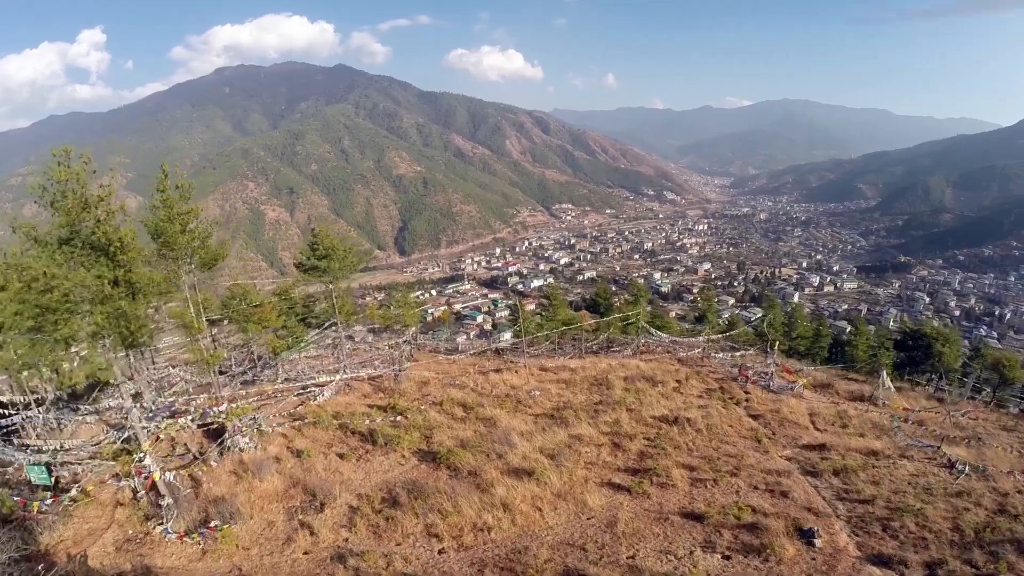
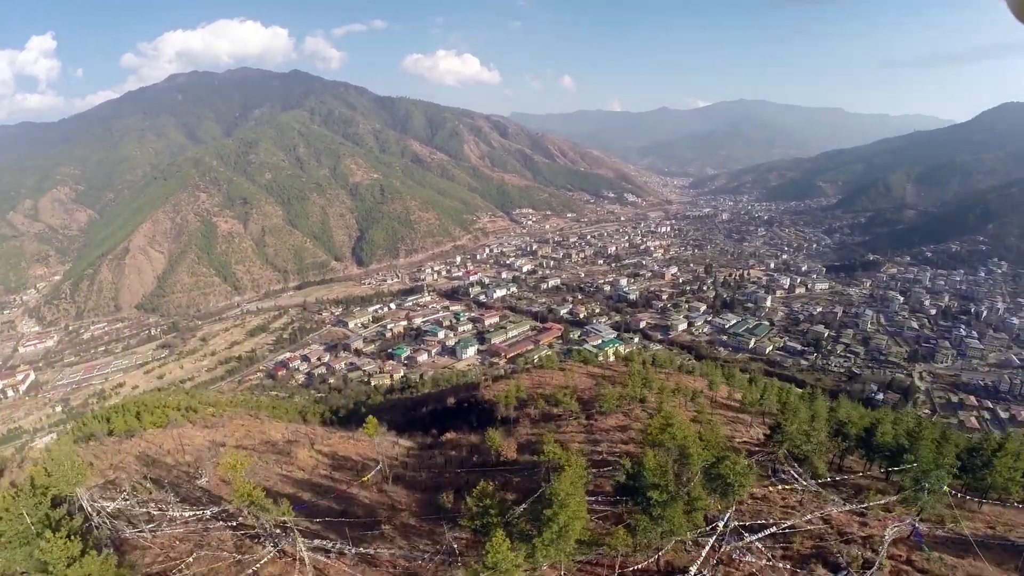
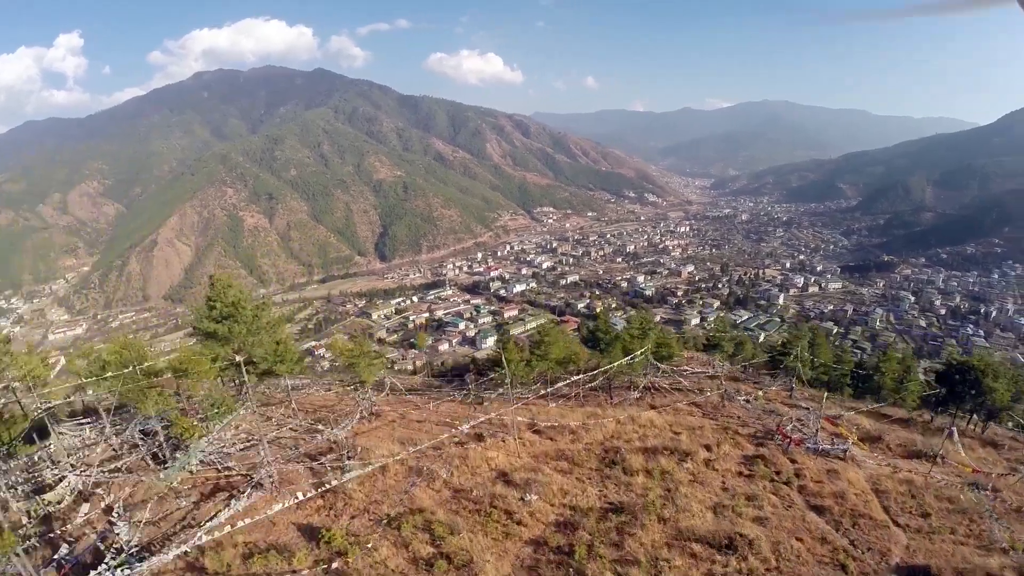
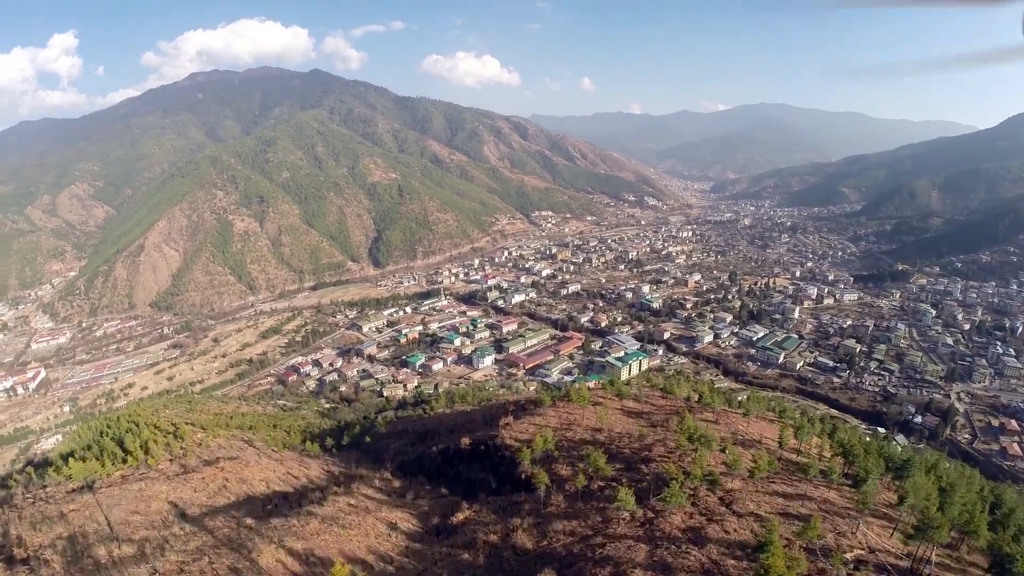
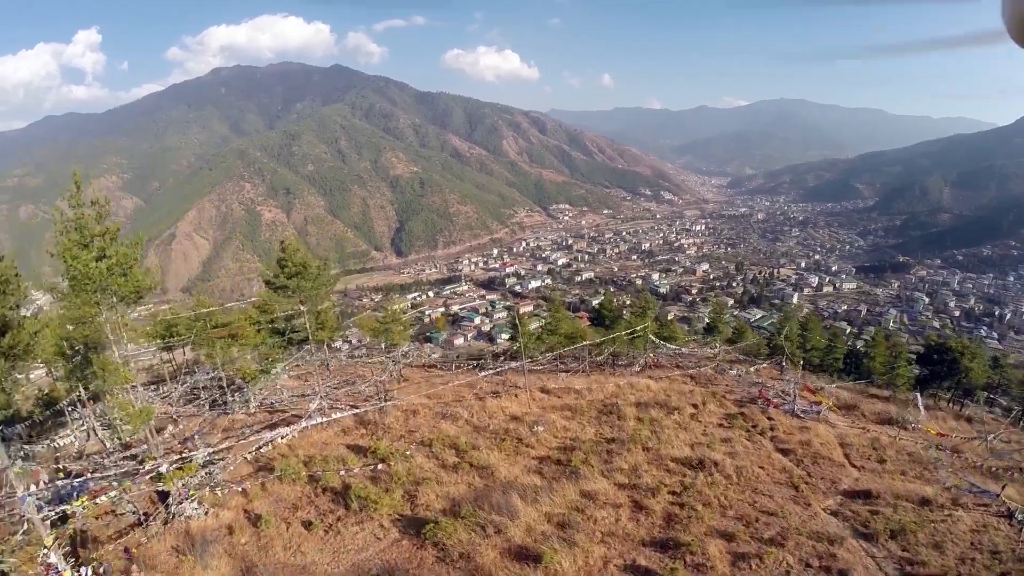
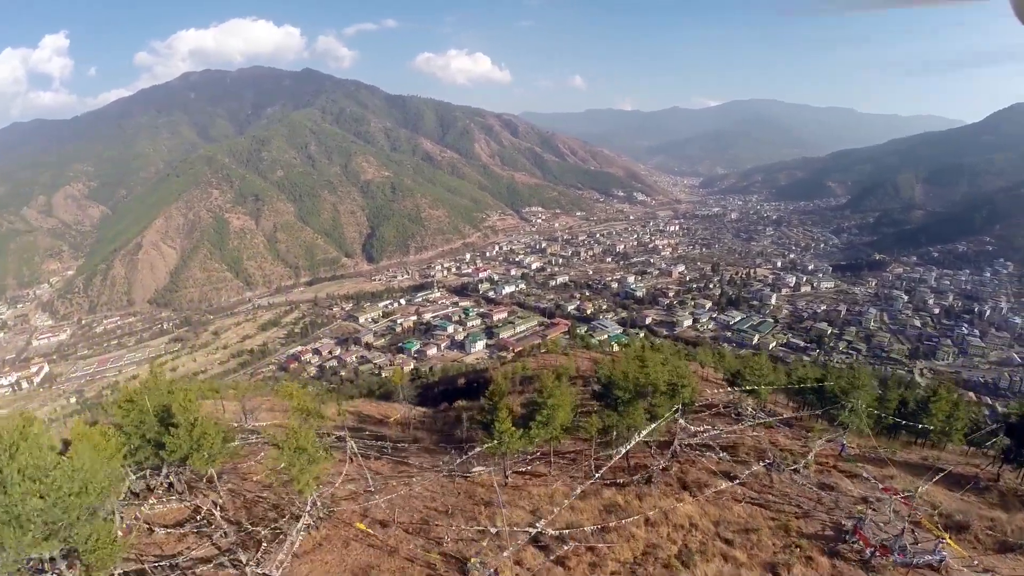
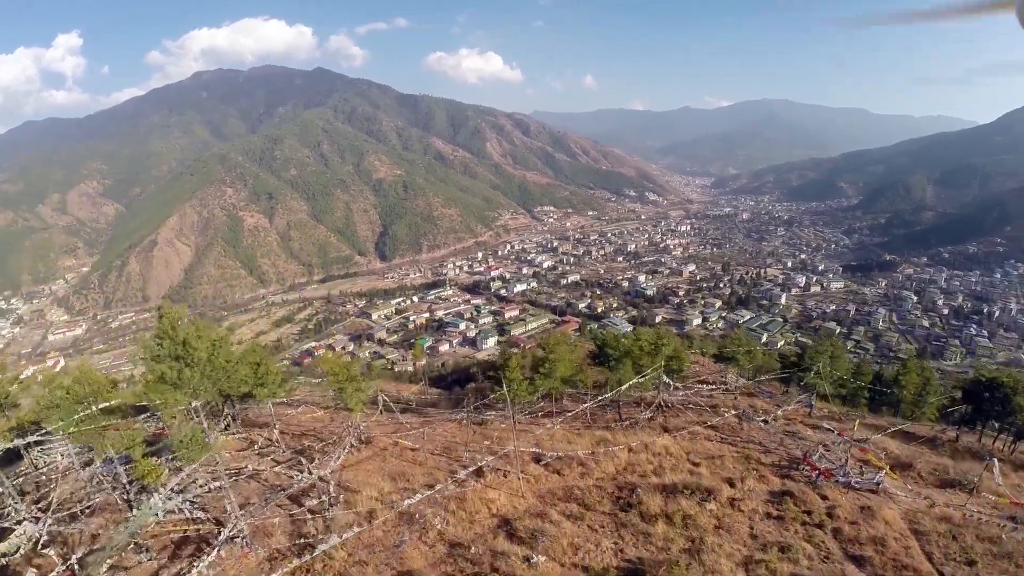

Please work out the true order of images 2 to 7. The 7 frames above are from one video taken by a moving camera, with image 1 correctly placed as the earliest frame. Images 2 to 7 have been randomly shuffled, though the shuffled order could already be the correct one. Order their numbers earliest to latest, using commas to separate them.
5, 3, 7, 6, 2, 4
